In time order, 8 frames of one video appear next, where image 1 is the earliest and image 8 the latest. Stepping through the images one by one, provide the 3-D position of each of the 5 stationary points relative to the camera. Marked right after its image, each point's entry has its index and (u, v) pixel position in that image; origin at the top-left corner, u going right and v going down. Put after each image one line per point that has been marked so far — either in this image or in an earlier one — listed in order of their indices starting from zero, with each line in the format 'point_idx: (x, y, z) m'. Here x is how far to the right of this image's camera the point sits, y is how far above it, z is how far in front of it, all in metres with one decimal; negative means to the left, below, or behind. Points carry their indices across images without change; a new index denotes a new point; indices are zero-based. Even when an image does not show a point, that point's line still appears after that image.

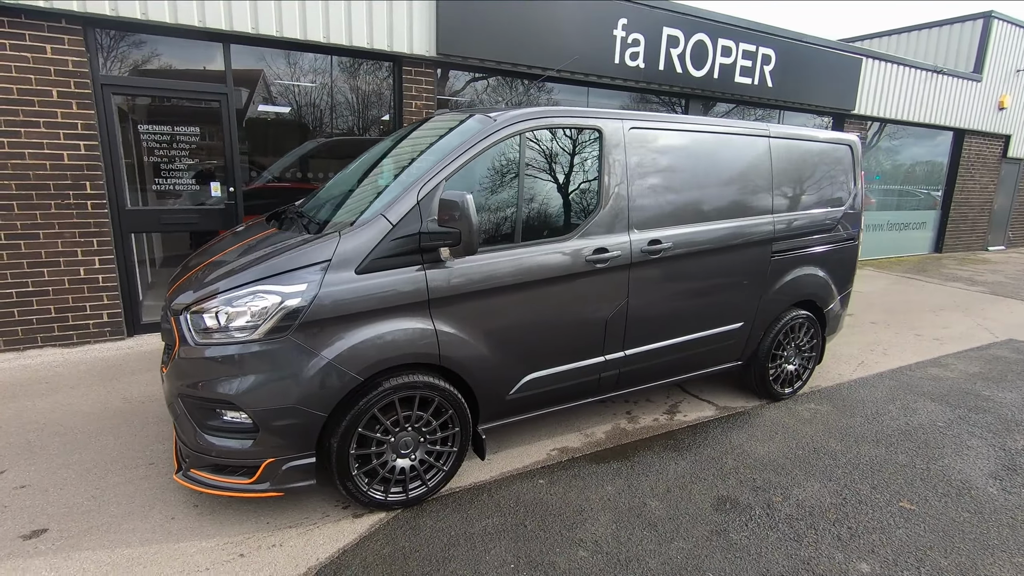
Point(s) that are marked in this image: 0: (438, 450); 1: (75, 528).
0: (-0.4, -0.8, +2.7) m
1: (-2.0, -1.1, +2.4) m
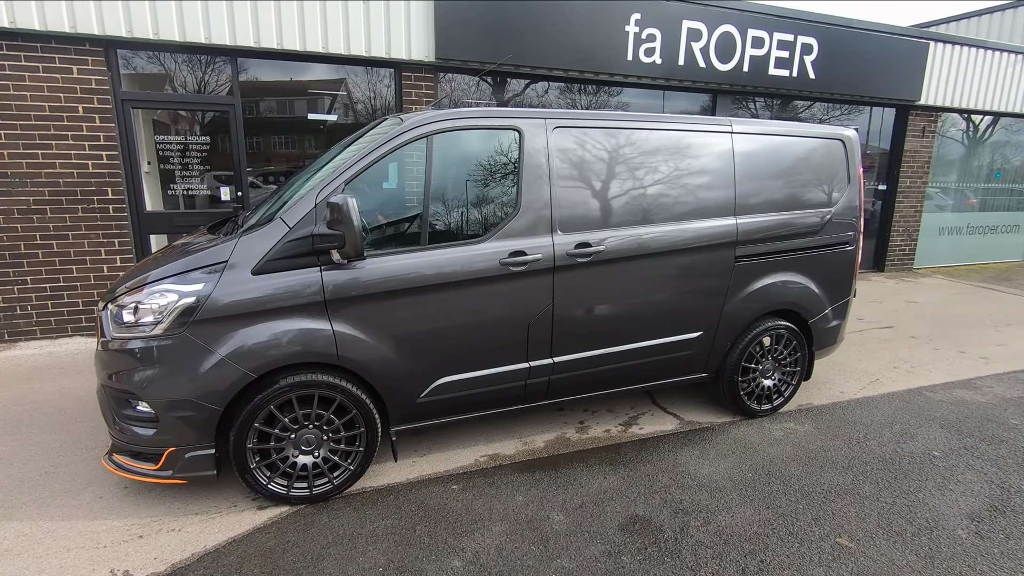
0: (-0.9, -0.8, +2.8) m
1: (-2.5, -1.1, +2.7) m
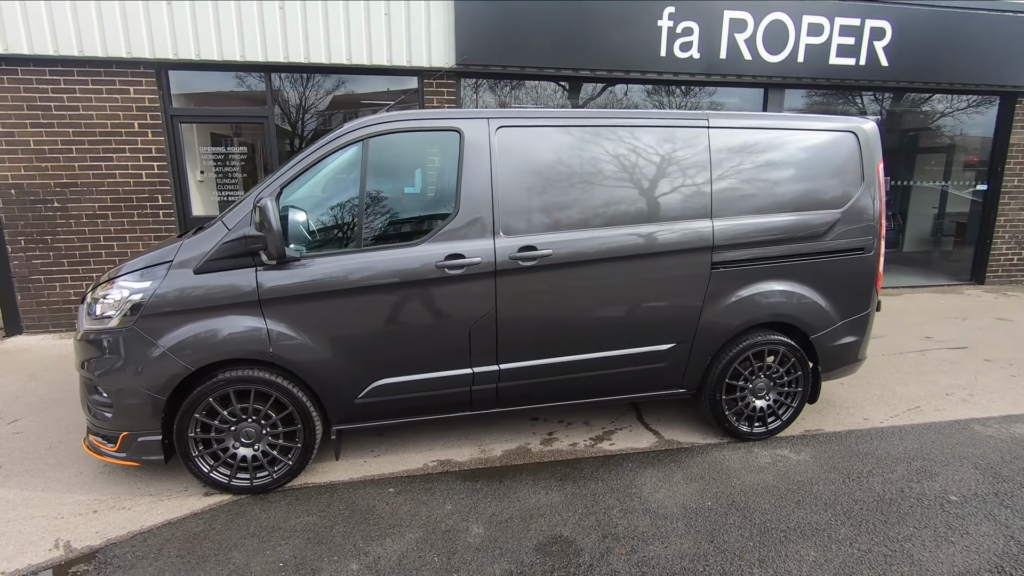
0: (-1.2, -0.8, +2.8) m
1: (-2.8, -1.0, +3.1) m
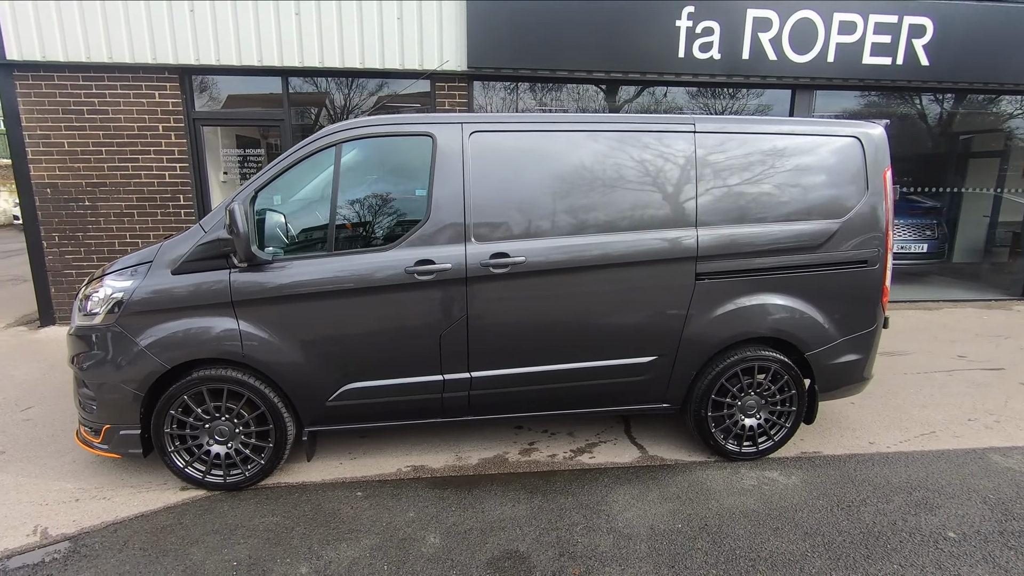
0: (-1.4, -0.8, +2.9) m
1: (-3.0, -1.0, +3.3) m
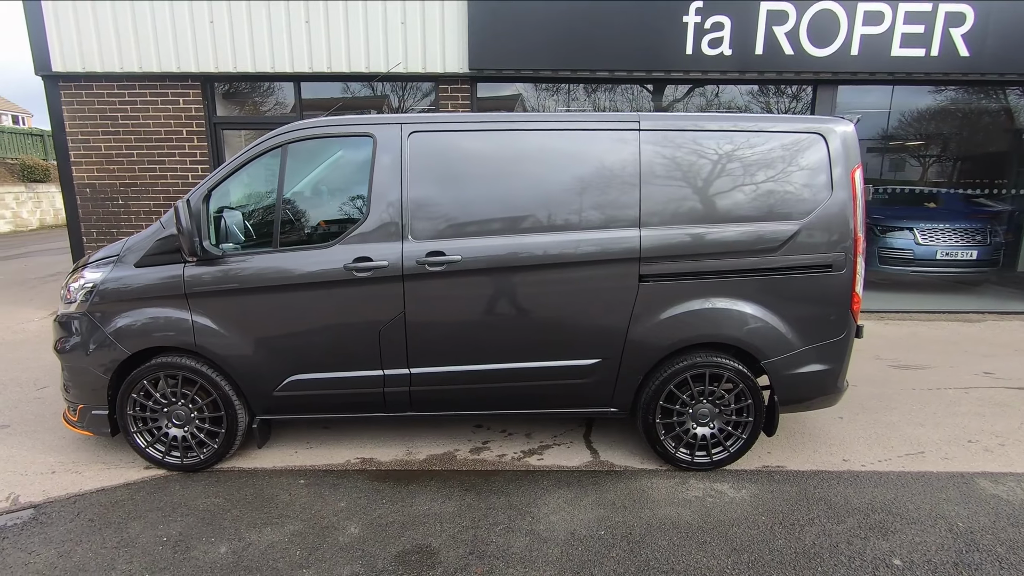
0: (-1.7, -0.8, +3.1) m
1: (-3.3, -0.9, +3.6) m
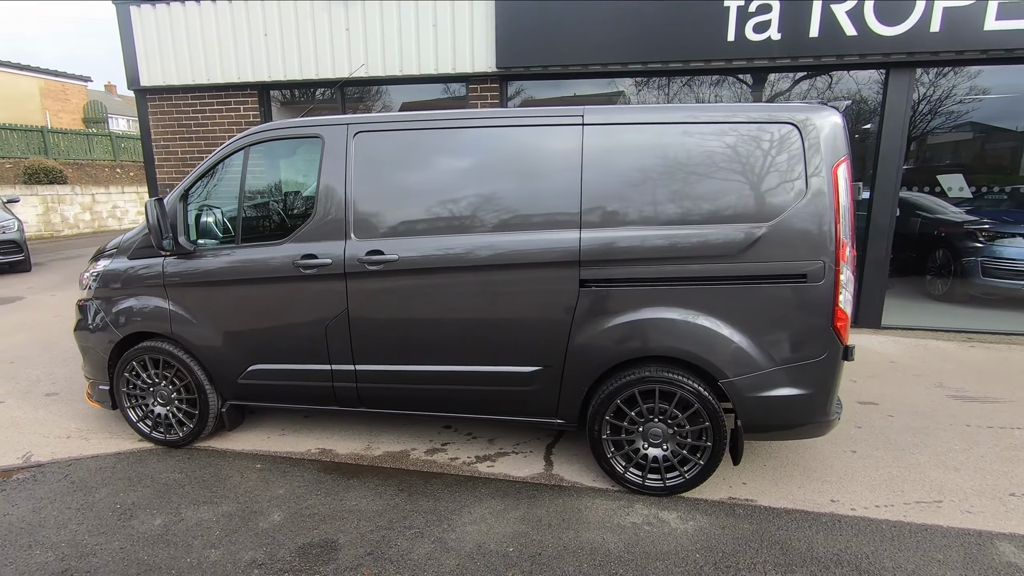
0: (-2.0, -0.7, +3.3) m
1: (-3.4, -0.8, +4.1) m
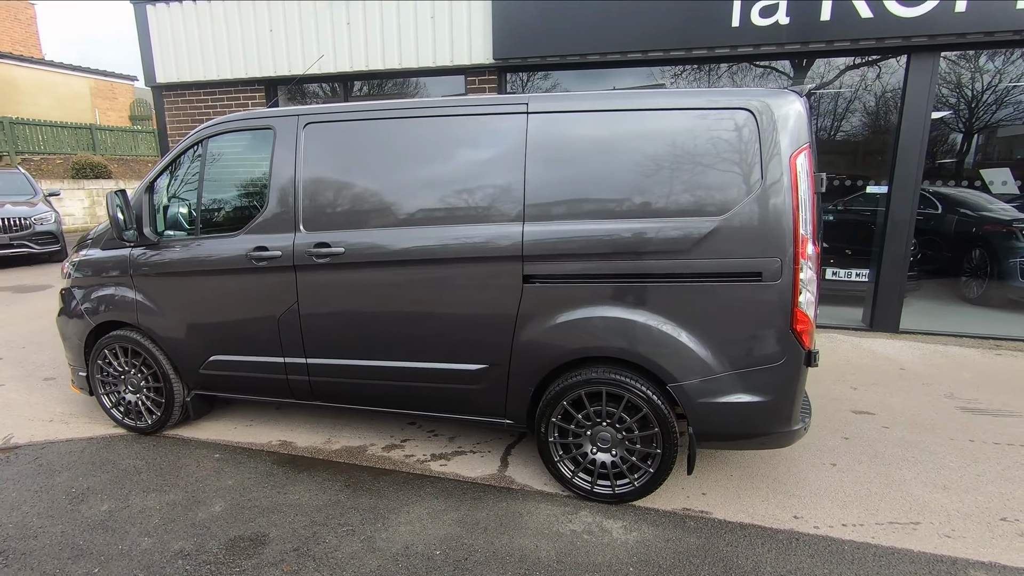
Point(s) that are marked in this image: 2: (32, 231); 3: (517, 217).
0: (-2.2, -0.7, +3.4) m
1: (-3.6, -0.8, +4.3) m
2: (-7.8, +0.9, +8.8) m
3: (0.0, +0.3, +2.6) m
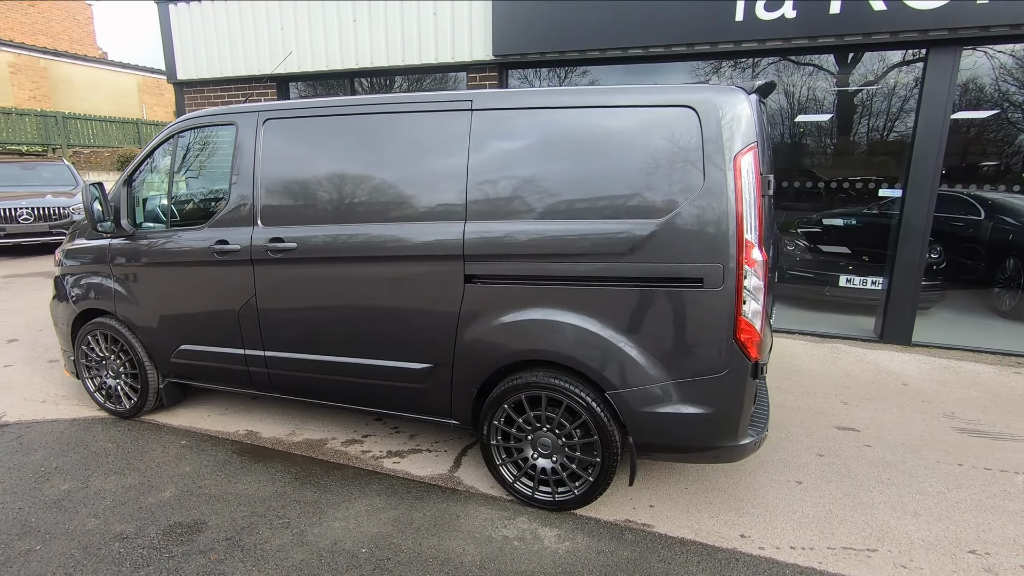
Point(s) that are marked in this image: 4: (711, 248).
0: (-2.5, -0.6, +3.5) m
1: (-3.8, -0.6, +4.5) m
2: (-7.6, +1.2, +9.3) m
3: (-0.2, +0.3, +2.6) m
4: (+0.8, +0.2, +2.2) m
